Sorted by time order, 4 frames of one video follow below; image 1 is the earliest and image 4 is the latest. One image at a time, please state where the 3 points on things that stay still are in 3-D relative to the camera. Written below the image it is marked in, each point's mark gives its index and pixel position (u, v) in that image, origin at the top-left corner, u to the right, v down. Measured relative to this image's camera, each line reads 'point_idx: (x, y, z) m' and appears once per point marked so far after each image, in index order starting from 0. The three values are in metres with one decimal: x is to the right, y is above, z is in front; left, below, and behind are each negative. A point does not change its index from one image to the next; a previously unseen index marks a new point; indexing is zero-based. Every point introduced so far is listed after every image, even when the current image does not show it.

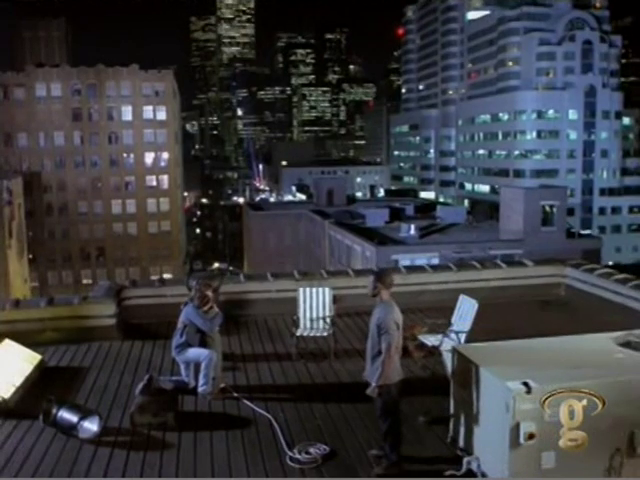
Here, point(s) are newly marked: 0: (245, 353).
0: (-0.9, -1.4, +8.9) m
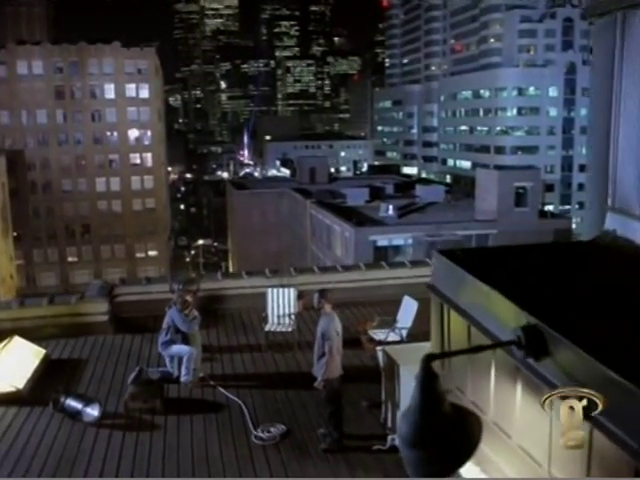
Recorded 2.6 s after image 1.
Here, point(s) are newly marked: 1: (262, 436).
0: (-1.2, -1.3, +9.9) m
1: (-0.5, -1.7, +7.0) m
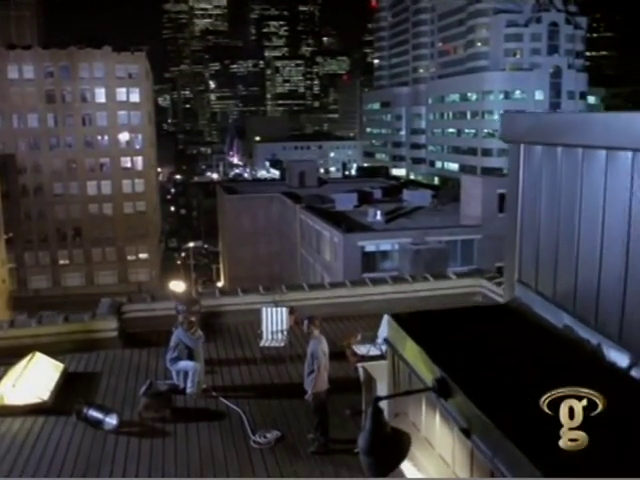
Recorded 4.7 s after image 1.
0: (-1.4, -1.6, +10.7) m
1: (-0.6, -2.0, +7.8) m
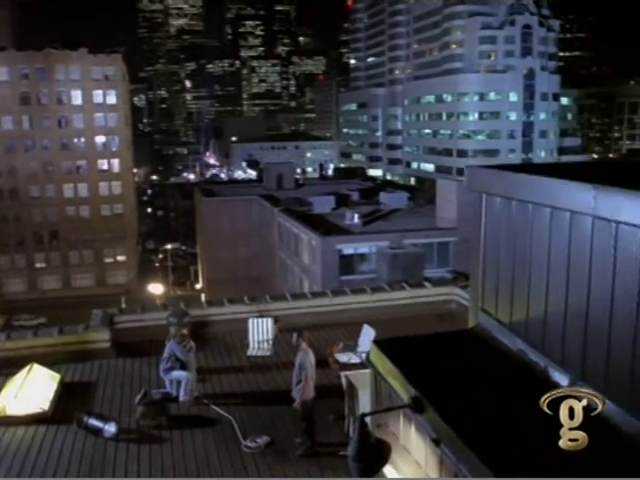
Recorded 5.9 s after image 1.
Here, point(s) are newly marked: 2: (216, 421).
0: (-1.6, -1.7, +11.1) m
1: (-0.7, -2.1, +8.3) m
2: (-1.2, -2.1, +9.1) m
